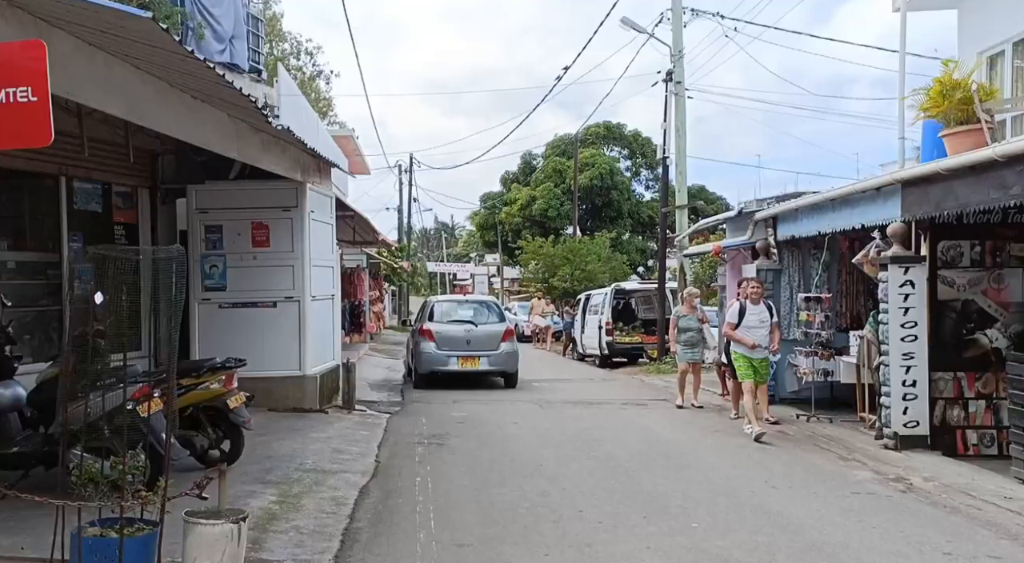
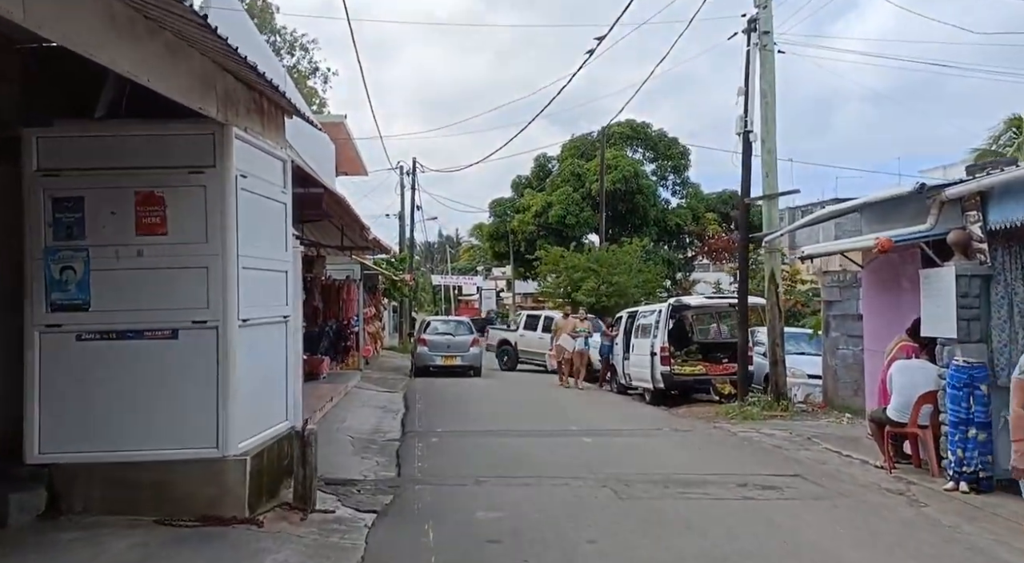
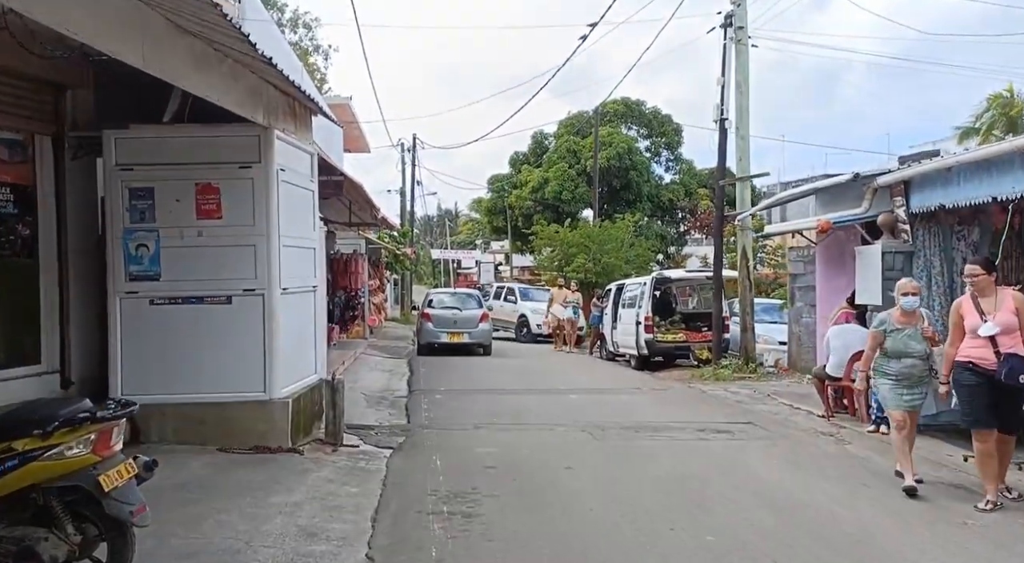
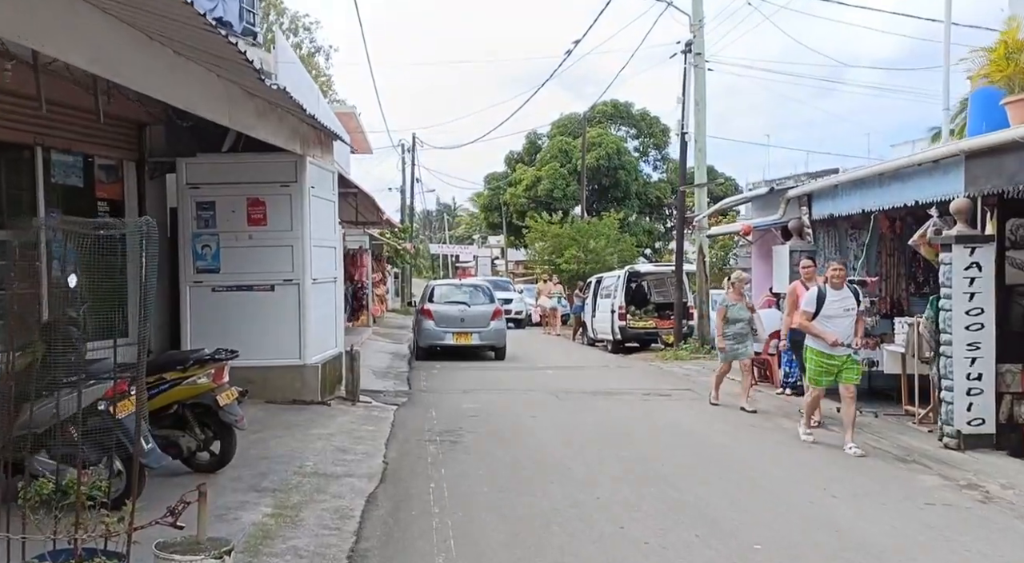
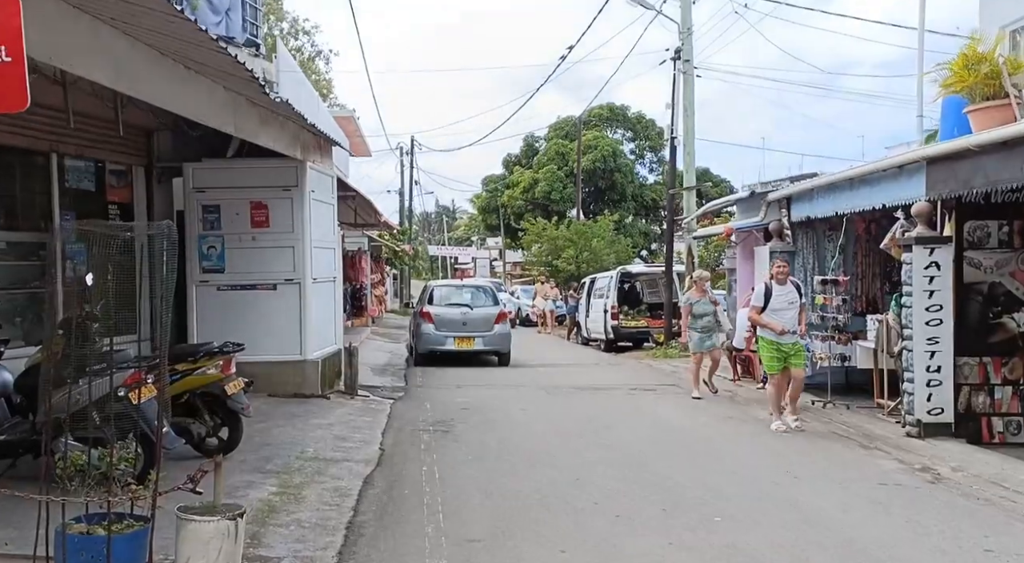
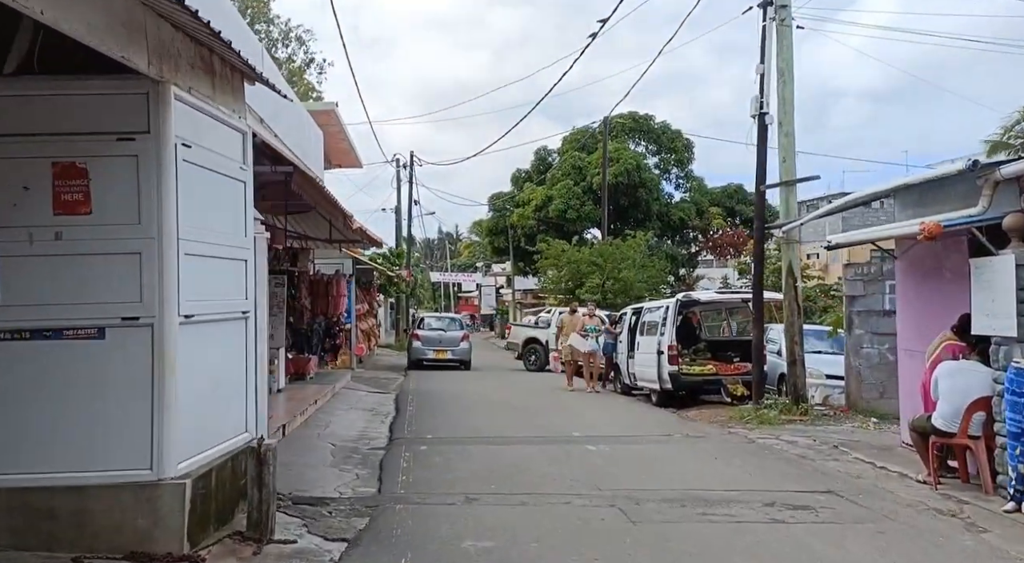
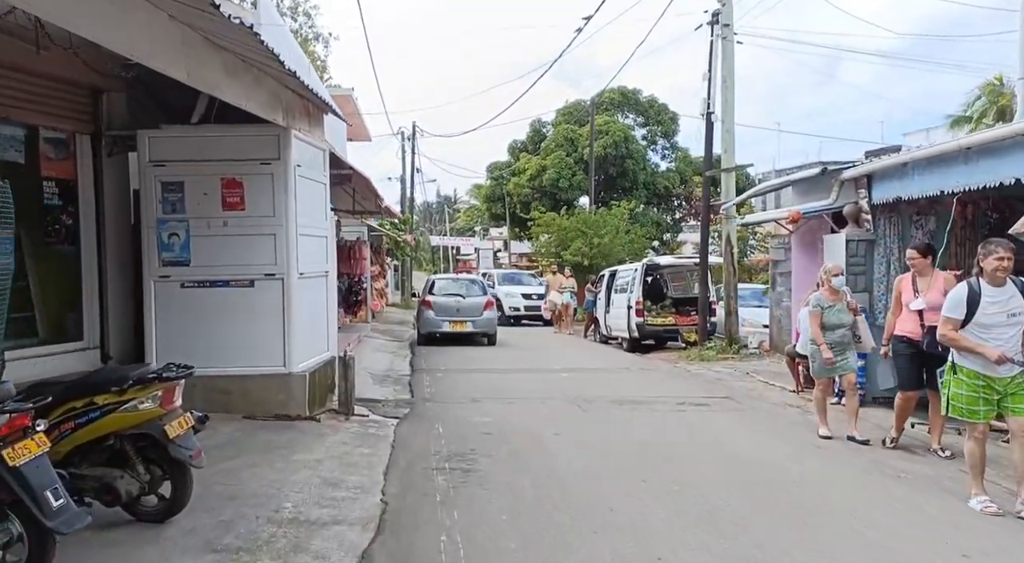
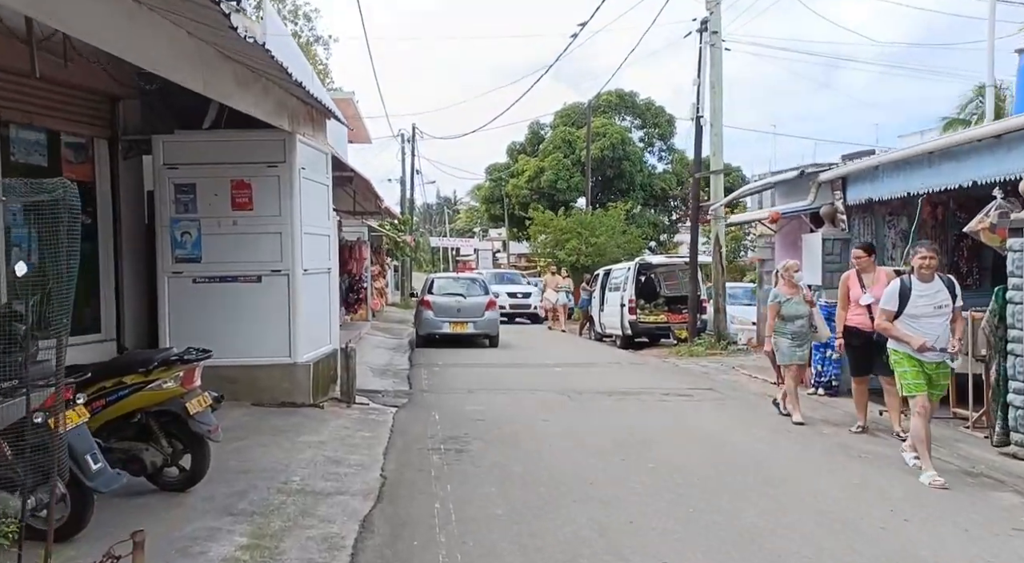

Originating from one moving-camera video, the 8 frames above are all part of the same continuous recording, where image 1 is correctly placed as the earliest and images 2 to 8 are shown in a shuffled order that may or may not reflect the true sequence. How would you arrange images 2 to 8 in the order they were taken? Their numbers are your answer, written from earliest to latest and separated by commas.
5, 4, 8, 7, 3, 2, 6
